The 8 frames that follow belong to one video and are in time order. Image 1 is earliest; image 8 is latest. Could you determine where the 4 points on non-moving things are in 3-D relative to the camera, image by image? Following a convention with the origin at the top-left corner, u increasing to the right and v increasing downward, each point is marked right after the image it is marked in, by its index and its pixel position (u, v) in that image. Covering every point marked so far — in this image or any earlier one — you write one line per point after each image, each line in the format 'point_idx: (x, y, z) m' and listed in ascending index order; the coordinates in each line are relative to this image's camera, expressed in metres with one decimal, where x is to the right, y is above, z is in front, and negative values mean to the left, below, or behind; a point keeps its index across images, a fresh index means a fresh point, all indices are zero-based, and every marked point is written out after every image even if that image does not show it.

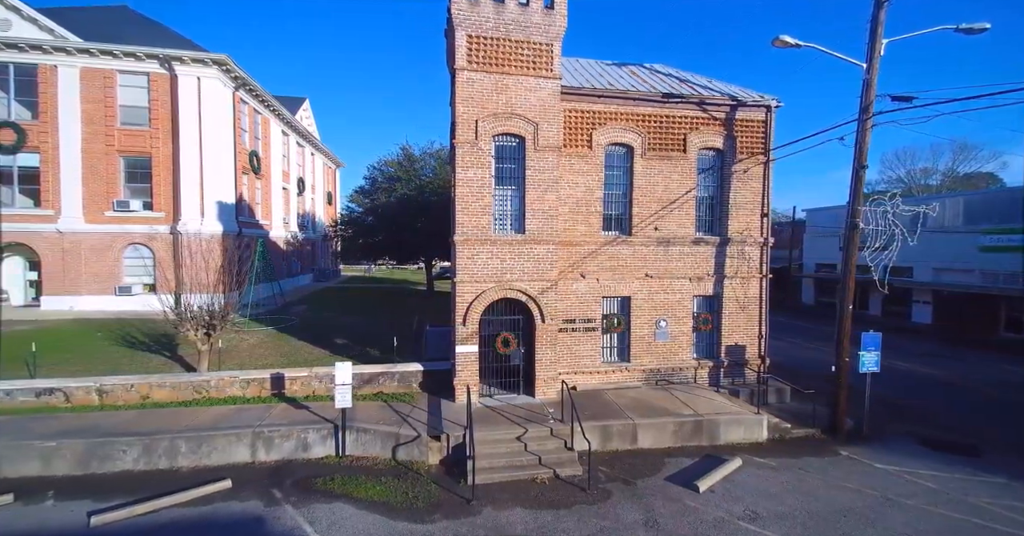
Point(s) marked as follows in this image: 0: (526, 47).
0: (+0.3, +5.0, +10.8) m
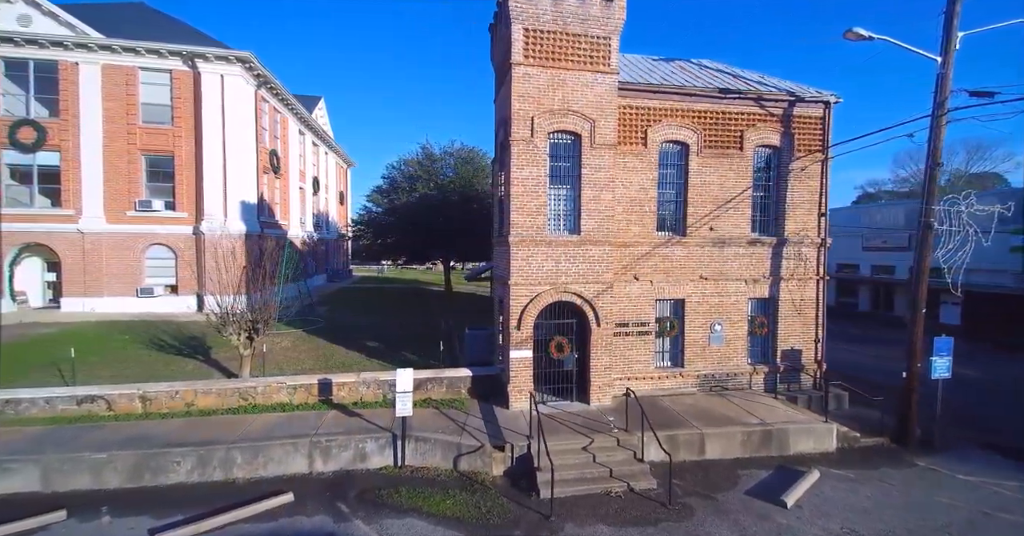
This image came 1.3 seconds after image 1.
0: (+1.5, +5.0, +10.3) m
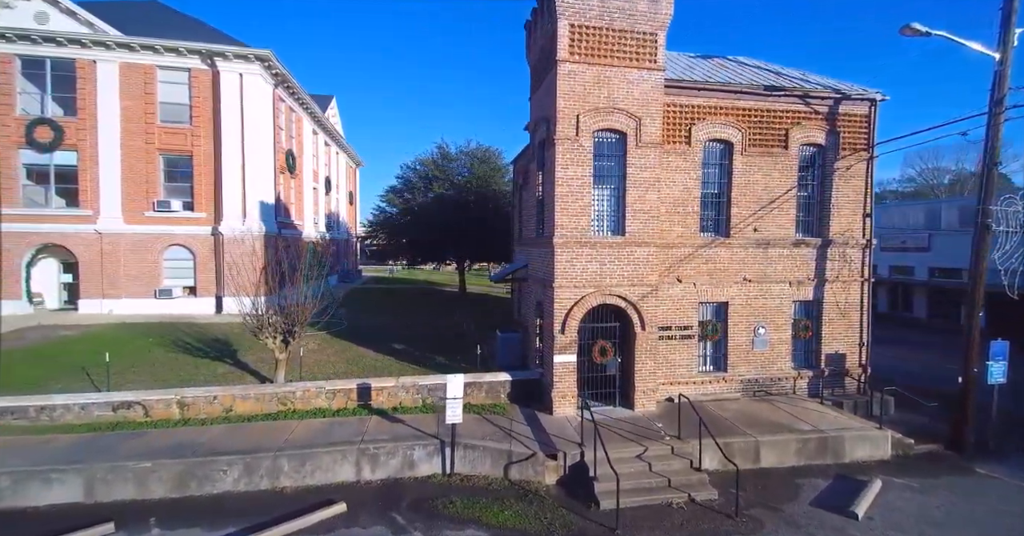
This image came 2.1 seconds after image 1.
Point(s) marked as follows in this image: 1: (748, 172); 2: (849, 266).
0: (+2.5, +4.9, +10.1) m
1: (+5.6, +2.3, +11.3) m
2: (+8.5, +0.1, +11.9) m
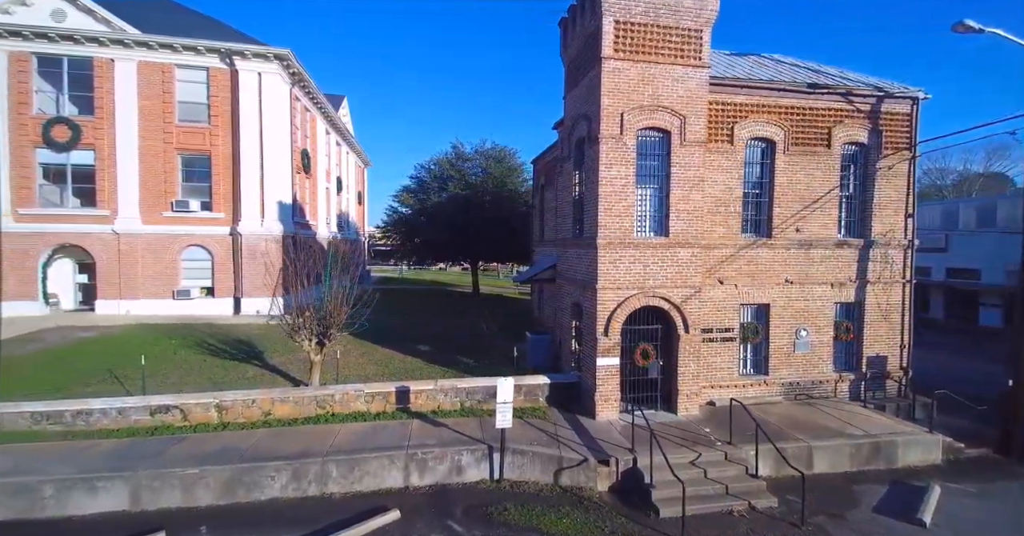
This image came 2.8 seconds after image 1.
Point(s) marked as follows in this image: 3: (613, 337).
0: (+3.4, +4.9, +9.9) m
1: (+6.5, +2.3, +11.1) m
2: (+9.4, 0.0, +11.7) m
3: (+2.1, -1.5, +10.0) m
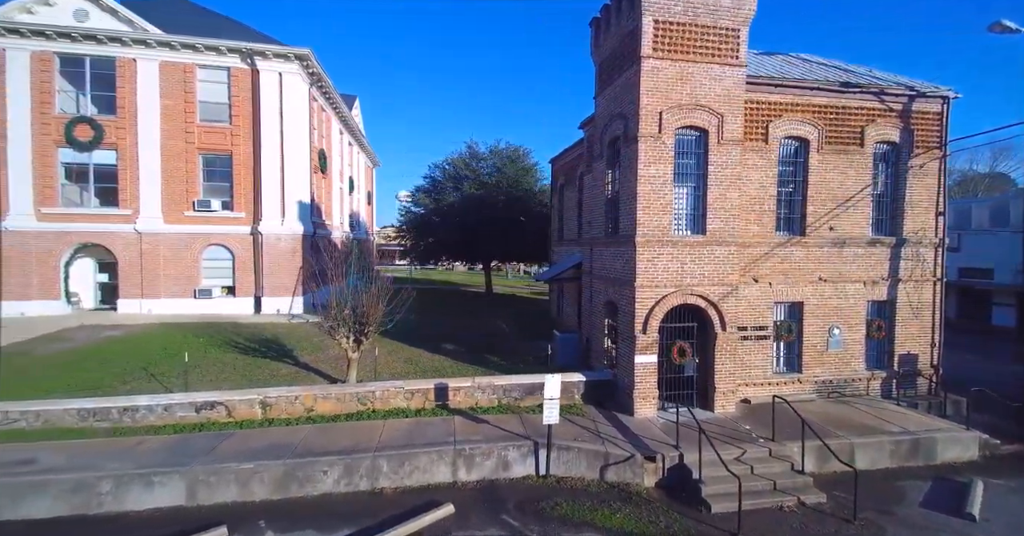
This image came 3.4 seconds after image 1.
0: (+4.2, +5.0, +9.9) m
1: (+7.3, +2.3, +11.1) m
2: (+10.2, +0.1, +11.8) m
3: (+3.0, -1.4, +10.0) m
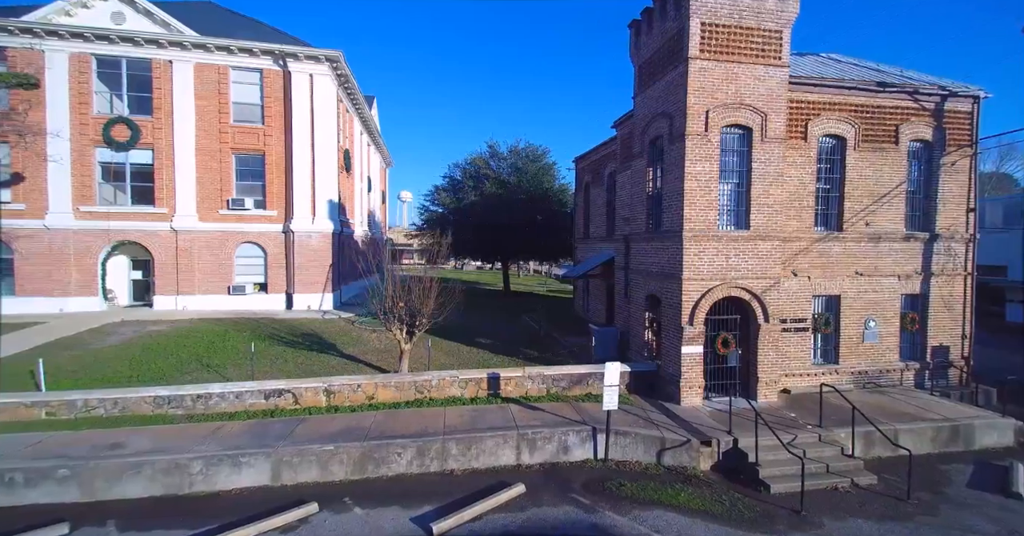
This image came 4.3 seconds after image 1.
0: (+5.3, +5.1, +10.3) m
1: (+8.5, +2.4, +11.5) m
2: (+11.4, +0.2, +12.2) m
3: (+4.1, -1.3, +10.4) m
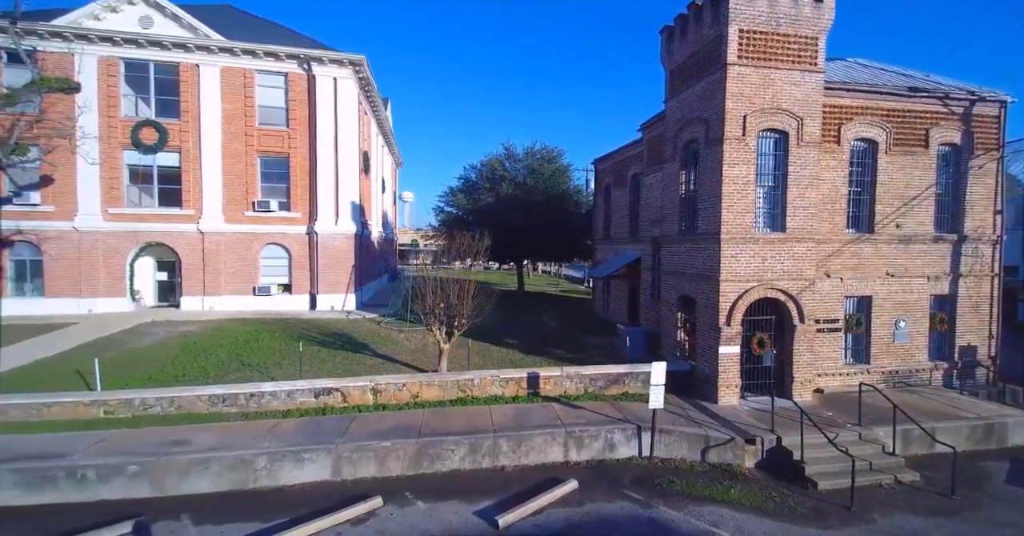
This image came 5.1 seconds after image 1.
0: (+6.3, +5.1, +10.5) m
1: (+9.4, +2.4, +11.7) m
2: (+12.3, +0.2, +12.4) m
3: (+5.0, -1.3, +10.6) m
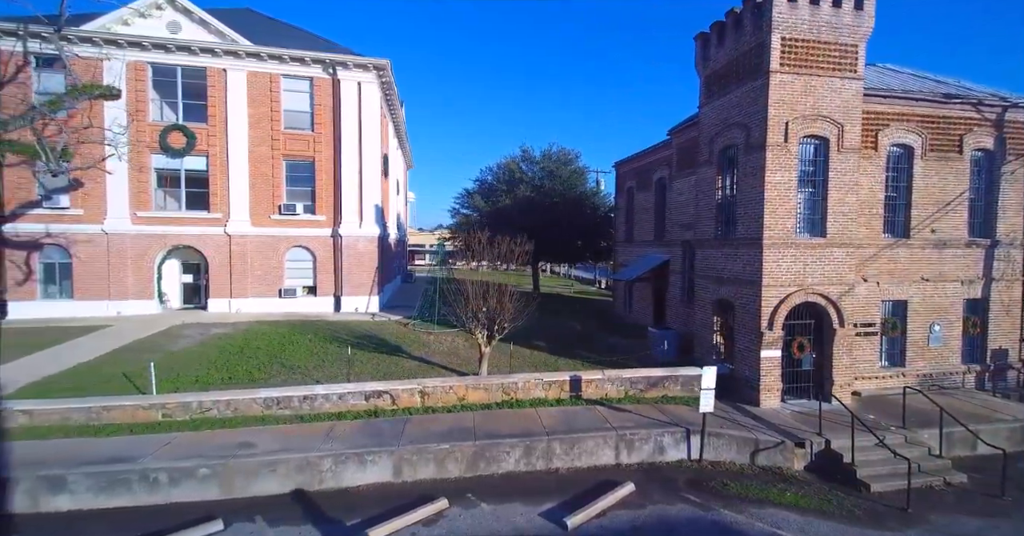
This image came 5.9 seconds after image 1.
0: (+7.3, +4.9, +10.7) m
1: (+10.4, +2.3, +11.8) m
2: (+13.3, +0.1, +12.5) m
3: (+6.0, -1.4, +10.8) m
